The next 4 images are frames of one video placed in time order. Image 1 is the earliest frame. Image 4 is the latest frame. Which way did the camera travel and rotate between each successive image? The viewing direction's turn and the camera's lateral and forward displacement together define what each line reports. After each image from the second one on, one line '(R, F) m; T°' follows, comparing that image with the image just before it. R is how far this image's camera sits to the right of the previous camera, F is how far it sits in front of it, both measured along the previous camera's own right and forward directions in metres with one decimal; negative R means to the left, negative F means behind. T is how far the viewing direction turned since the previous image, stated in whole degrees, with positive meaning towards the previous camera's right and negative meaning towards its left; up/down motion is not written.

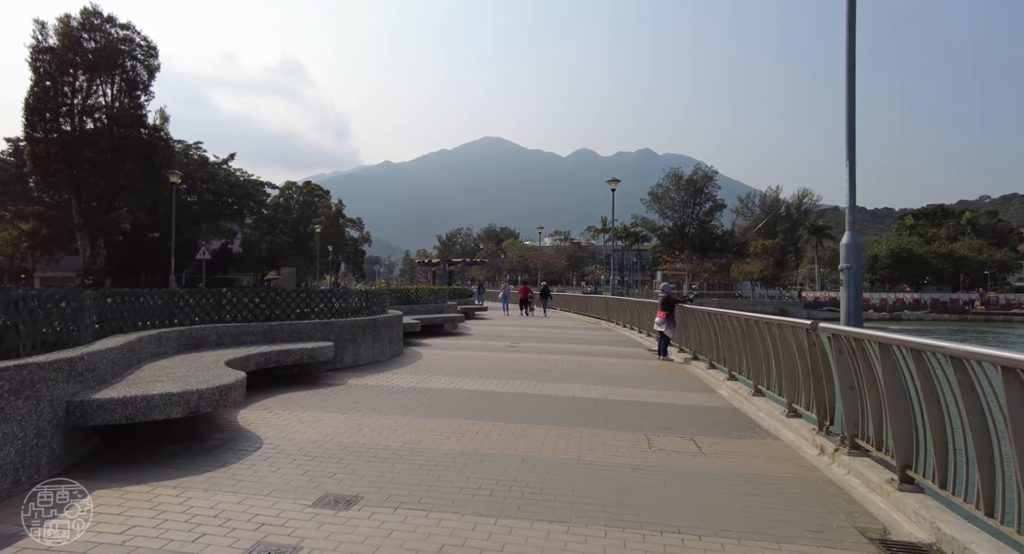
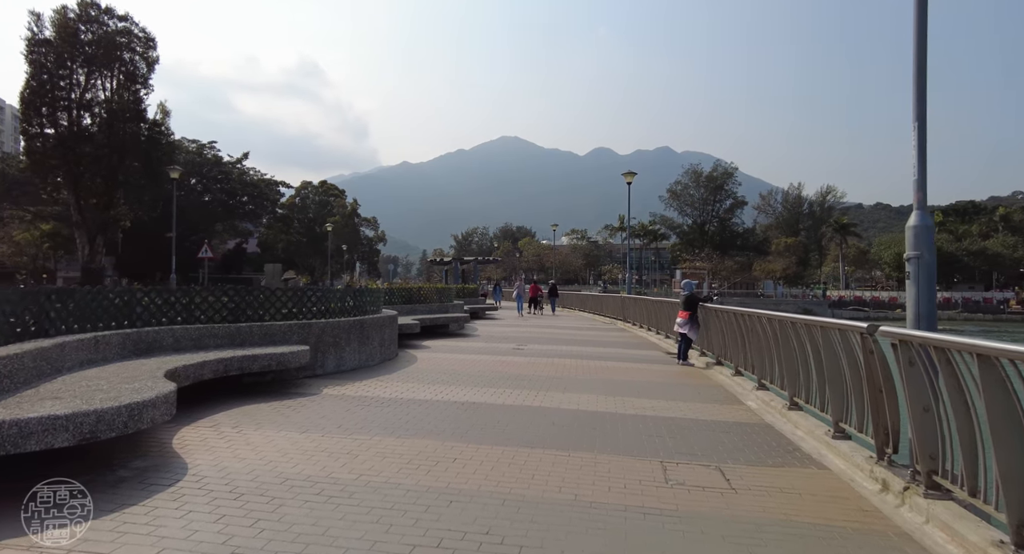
(+0.3, +1.2) m; -2°
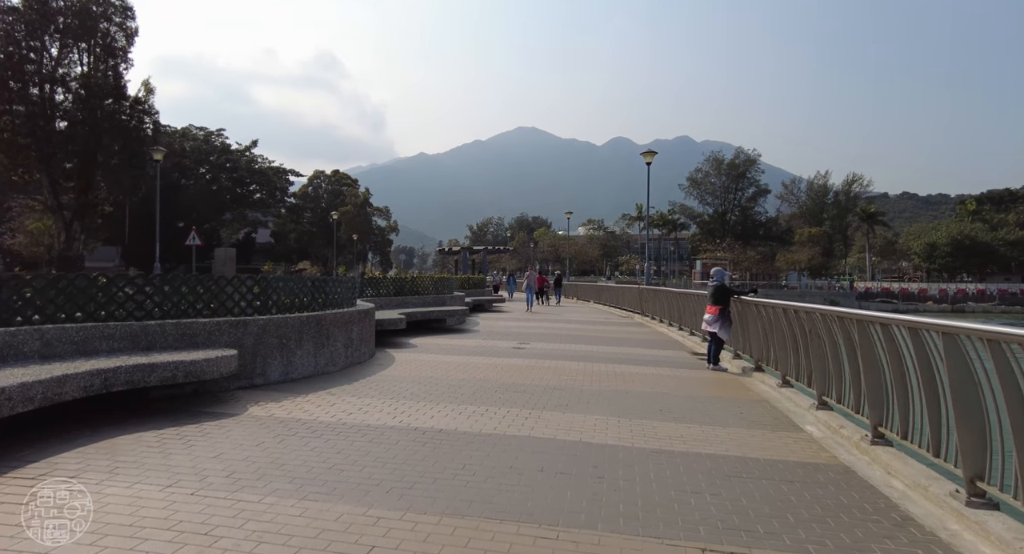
(+0.4, +2.1) m; -2°
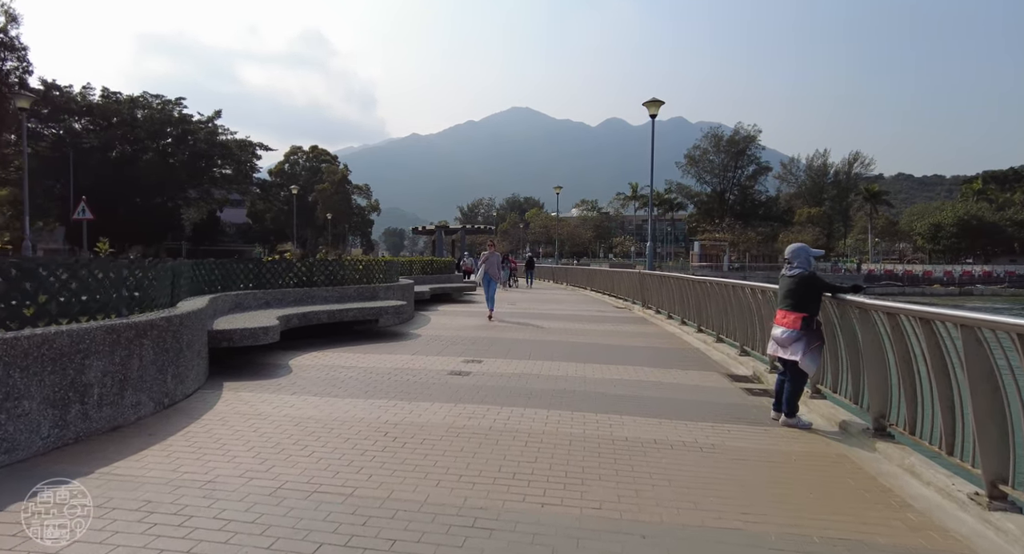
(+0.8, +4.9) m; +1°
